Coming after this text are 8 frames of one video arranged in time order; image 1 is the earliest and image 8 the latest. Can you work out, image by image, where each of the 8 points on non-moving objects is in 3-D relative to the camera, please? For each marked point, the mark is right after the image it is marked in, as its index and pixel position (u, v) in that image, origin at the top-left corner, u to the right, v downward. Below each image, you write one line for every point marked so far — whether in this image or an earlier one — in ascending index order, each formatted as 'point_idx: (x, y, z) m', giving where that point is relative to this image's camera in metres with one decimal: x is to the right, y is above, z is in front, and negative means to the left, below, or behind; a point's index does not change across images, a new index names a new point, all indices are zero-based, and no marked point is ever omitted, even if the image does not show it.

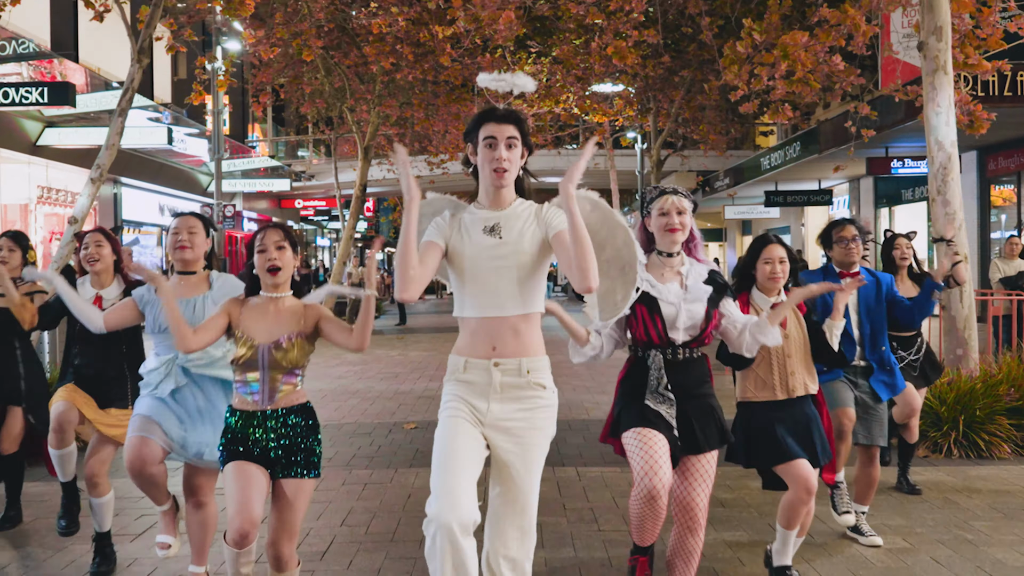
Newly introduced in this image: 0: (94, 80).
0: (-7.3, +3.7, +17.0) m
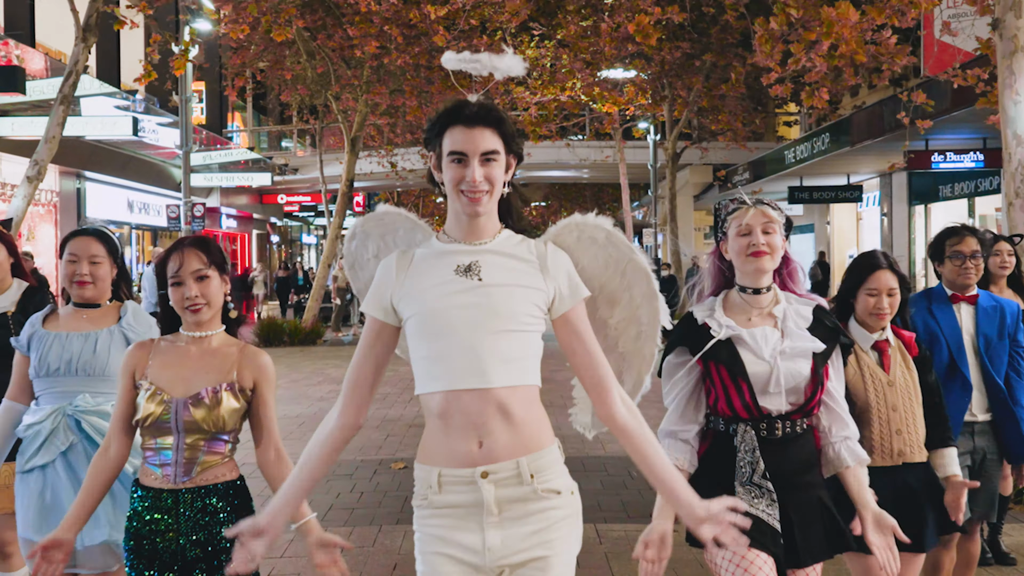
0: (-7.3, +3.6, +15.5) m
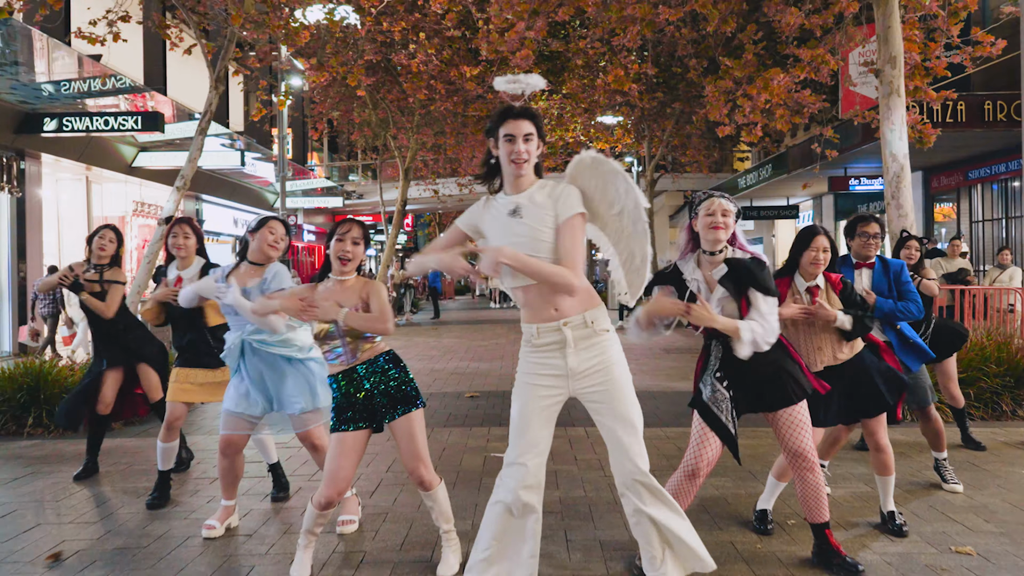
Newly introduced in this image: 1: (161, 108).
0: (-7.0, +3.7, +20.3) m
1: (-7.1, +3.6, +19.6) m
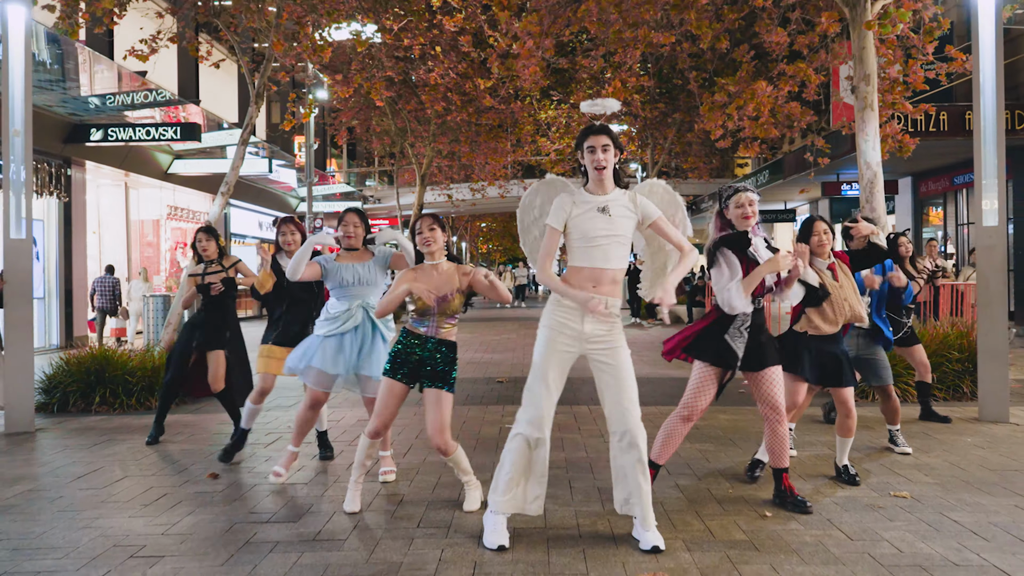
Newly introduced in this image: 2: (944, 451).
0: (-6.7, +3.7, +21.3) m
1: (-6.8, +3.6, +20.6) m
2: (+2.9, -1.1, +6.4) m
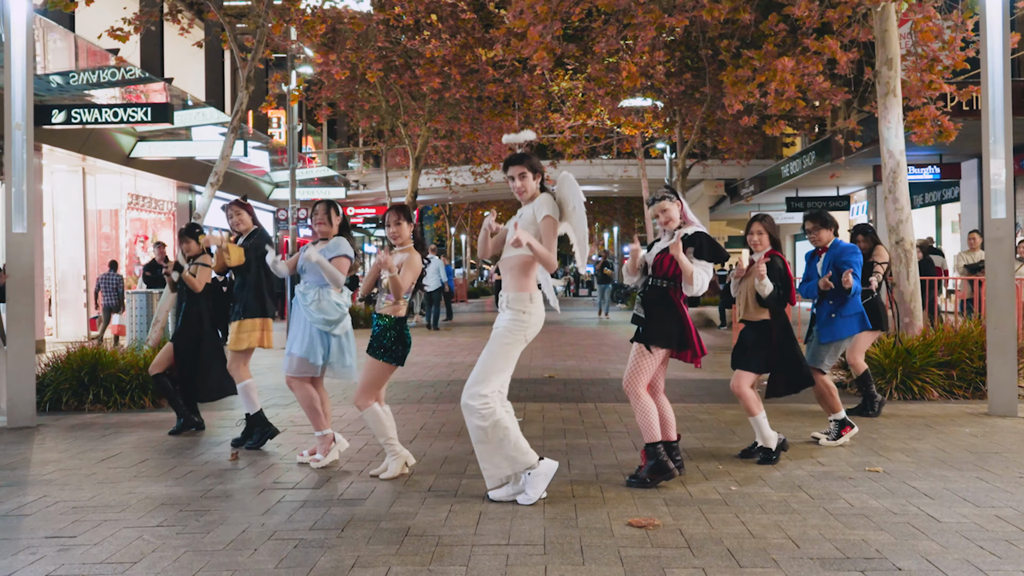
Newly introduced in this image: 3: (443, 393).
0: (-6.2, +3.5, +22.1) m
1: (-6.4, +3.5, +21.4) m
2: (+2.9, -1.0, +7.0) m
3: (-0.6, -1.0, +9.7) m
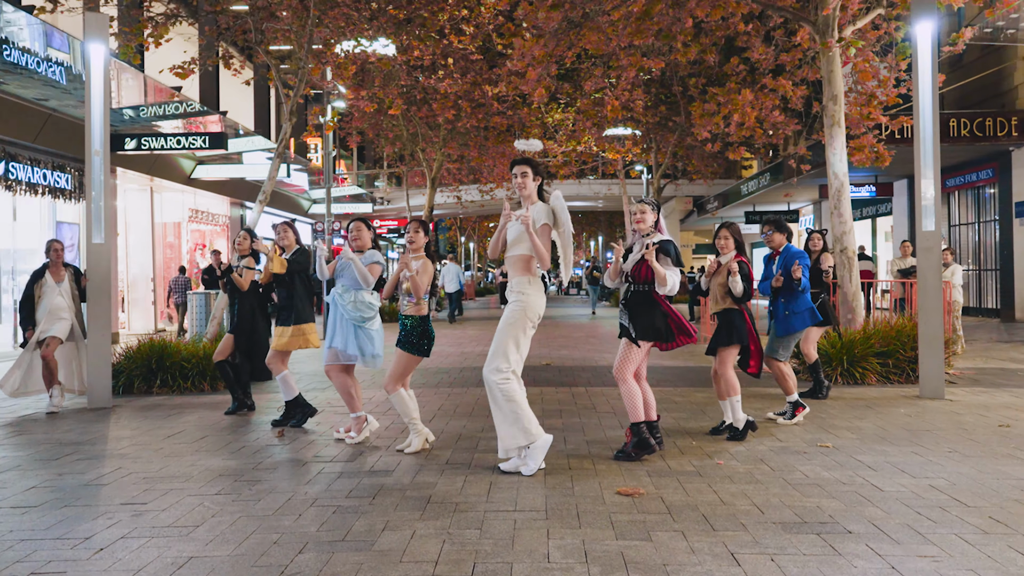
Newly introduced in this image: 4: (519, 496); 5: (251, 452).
0: (-6.6, +3.7, +22.7) m
1: (-6.7, +3.6, +22.0) m
2: (+2.9, -1.0, +7.8) m
3: (-0.7, -1.0, +10.5) m
4: (0.0, -1.0, +4.9) m
5: (-1.7, -1.1, +6.3) m
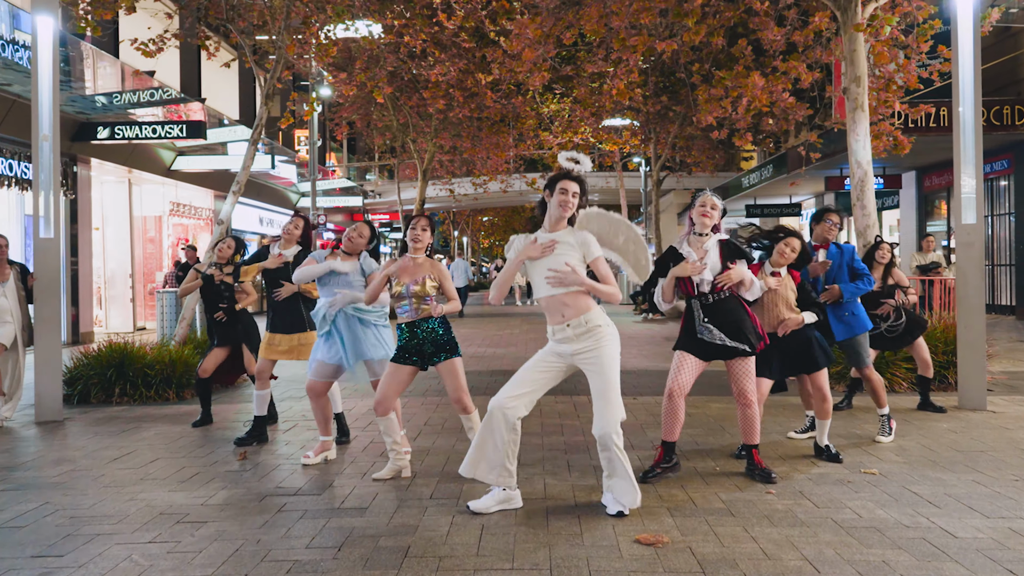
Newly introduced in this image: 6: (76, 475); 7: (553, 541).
0: (-6.7, +3.8, +21.8) m
1: (-6.8, +3.7, +21.1) m
2: (+2.9, -1.0, +6.9) m
3: (-0.8, -1.0, +9.6) m
4: (0.0, -1.1, +4.0) m
5: (-1.7, -1.1, +5.5) m
6: (-2.6, -1.1, +5.8) m
7: (+0.2, -1.1, +4.1) m
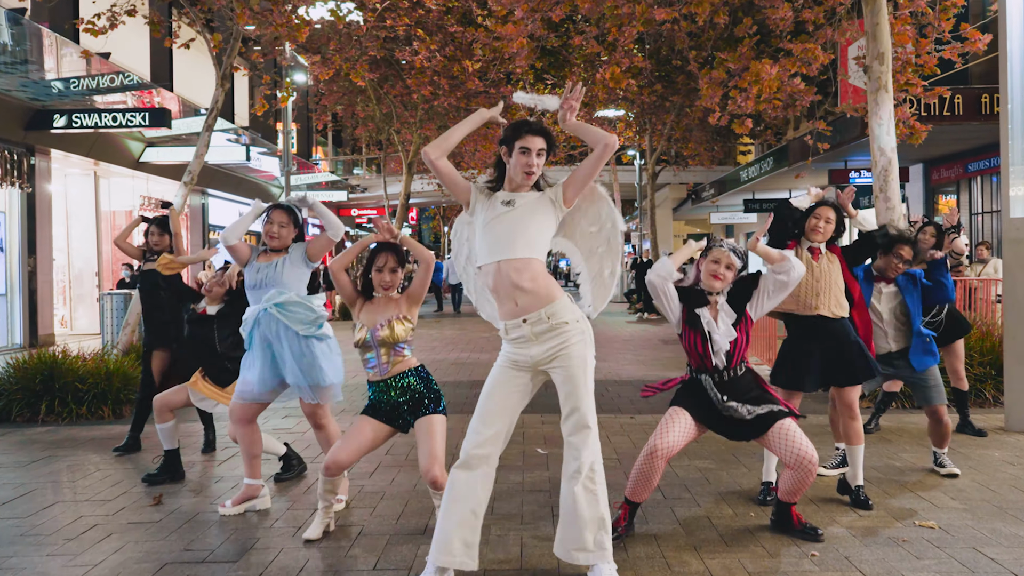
0: (-6.9, +3.8, +20.6) m
1: (-7.0, +3.7, +19.9) m
2: (+2.7, -1.1, +5.9) m
3: (-0.9, -1.0, +8.5) m
4: (-0.1, -1.1, +2.9) m
5: (-1.9, -1.1, +4.4) m
6: (-2.7, -1.2, +4.7) m
7: (0.0, -1.1, +3.0) m
